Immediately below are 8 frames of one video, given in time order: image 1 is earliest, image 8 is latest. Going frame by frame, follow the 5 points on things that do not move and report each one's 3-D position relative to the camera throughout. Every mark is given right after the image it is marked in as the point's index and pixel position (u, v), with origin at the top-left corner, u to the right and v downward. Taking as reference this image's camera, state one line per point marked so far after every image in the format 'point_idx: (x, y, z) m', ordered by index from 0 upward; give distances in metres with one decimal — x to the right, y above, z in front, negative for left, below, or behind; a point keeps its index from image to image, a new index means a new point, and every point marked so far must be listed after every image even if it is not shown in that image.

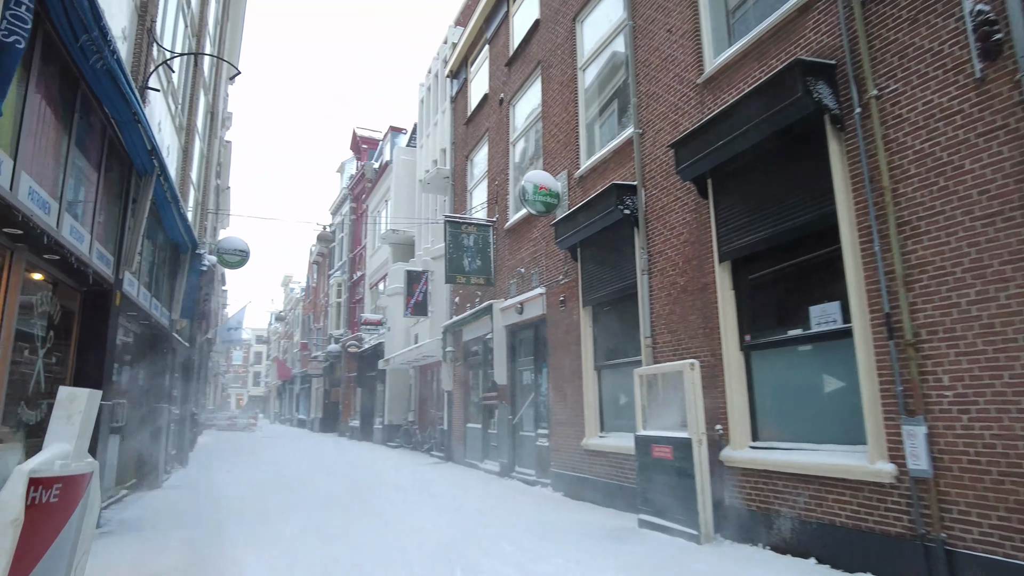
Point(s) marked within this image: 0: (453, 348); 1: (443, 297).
0: (-1.3, -1.4, +14.2) m
1: (-1.7, -0.2, +15.4) m
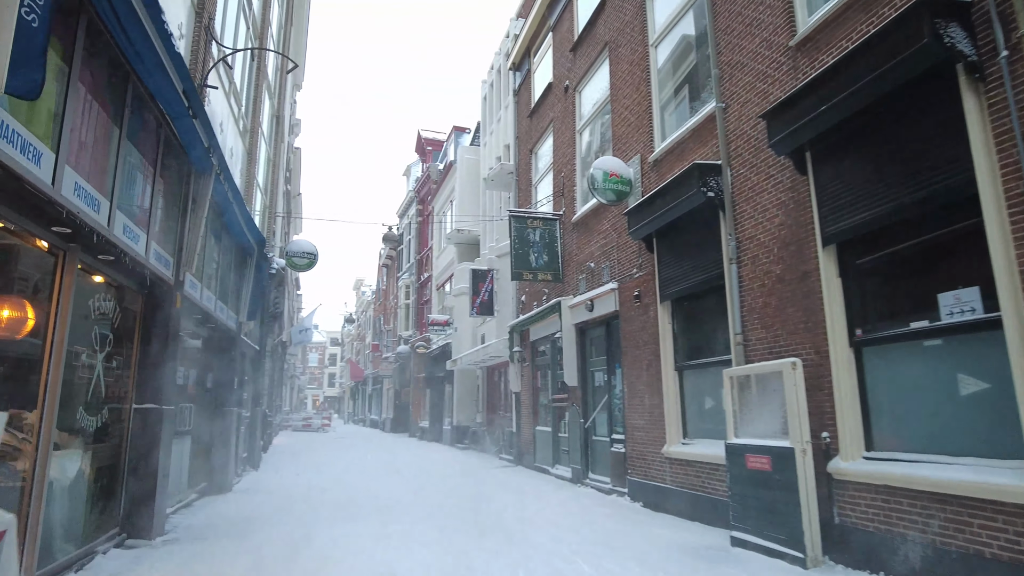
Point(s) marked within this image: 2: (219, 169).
0: (+0.2, -1.3, +13.8) m
1: (-0.1, -0.2, +15.0) m
2: (-3.2, +1.3, +6.9) m
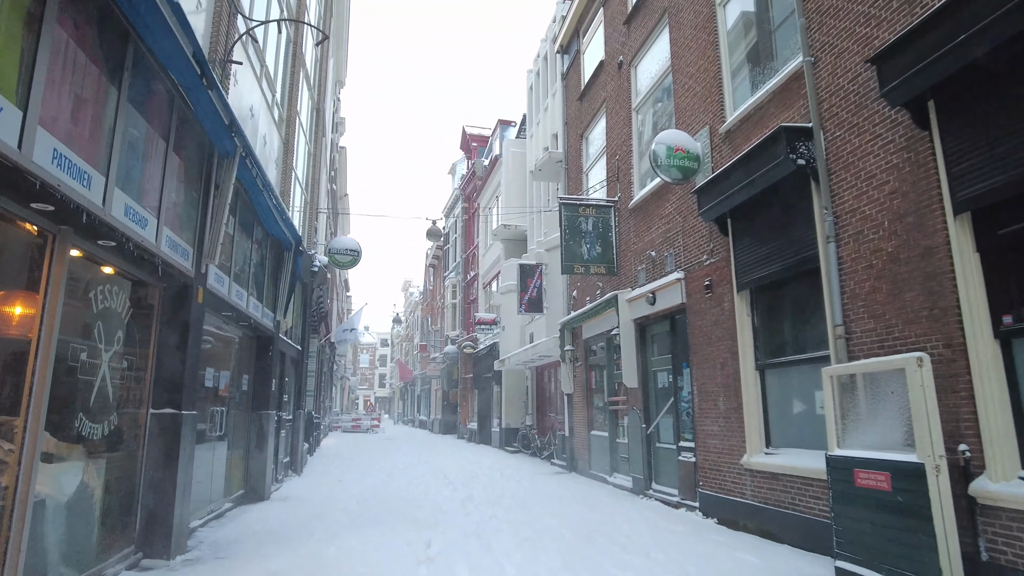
0: (+1.2, -1.2, +12.9) m
1: (+1.0, -0.1, +14.2) m
2: (-2.7, +1.3, +6.4) m
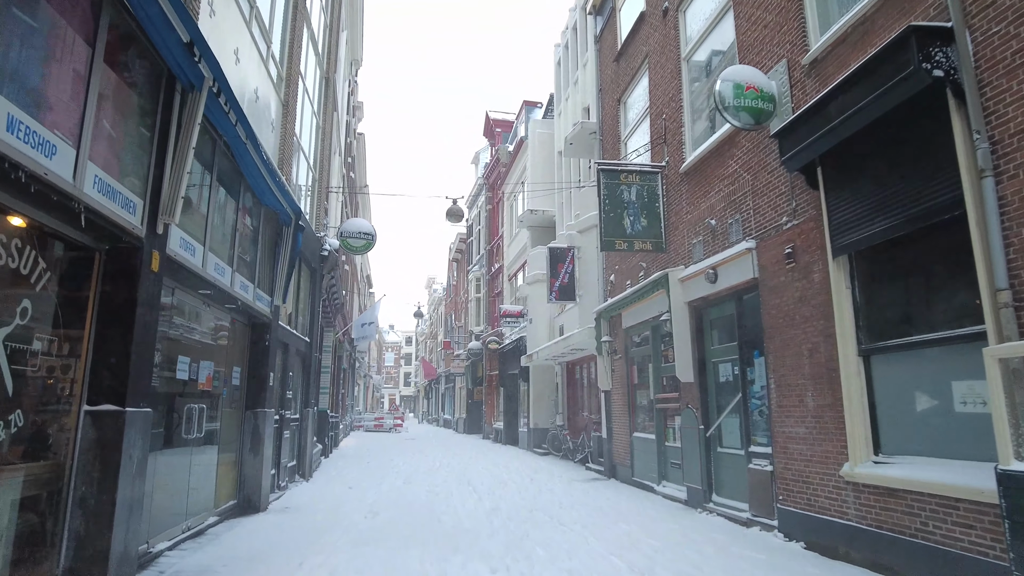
0: (+1.8, -0.9, +11.5) m
1: (+1.6, +0.2, +12.8) m
2: (-2.4, +1.6, +5.1) m
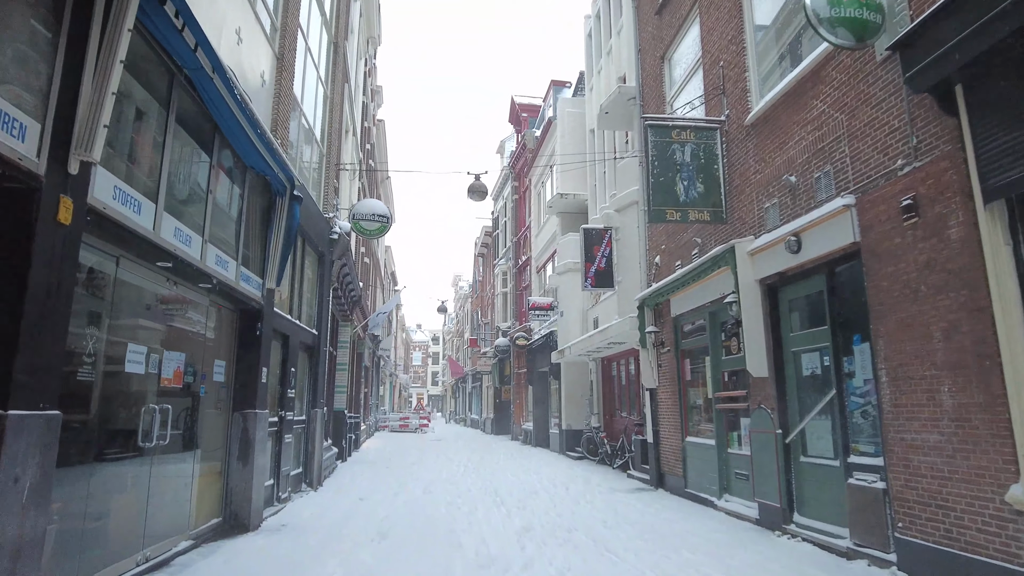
0: (+2.3, -0.6, +10.1) m
1: (+2.2, +0.5, +11.3) m
2: (-2.2, +1.8, +3.9) m
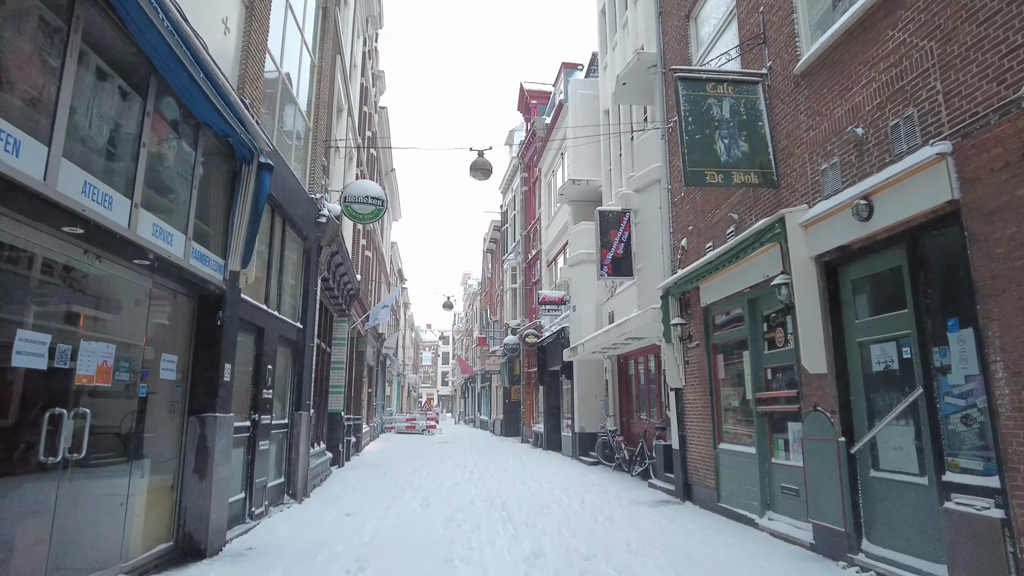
0: (+2.4, -0.4, +8.9) m
1: (+2.3, +0.7, +10.2) m
2: (-2.2, +2.0, +2.8) m
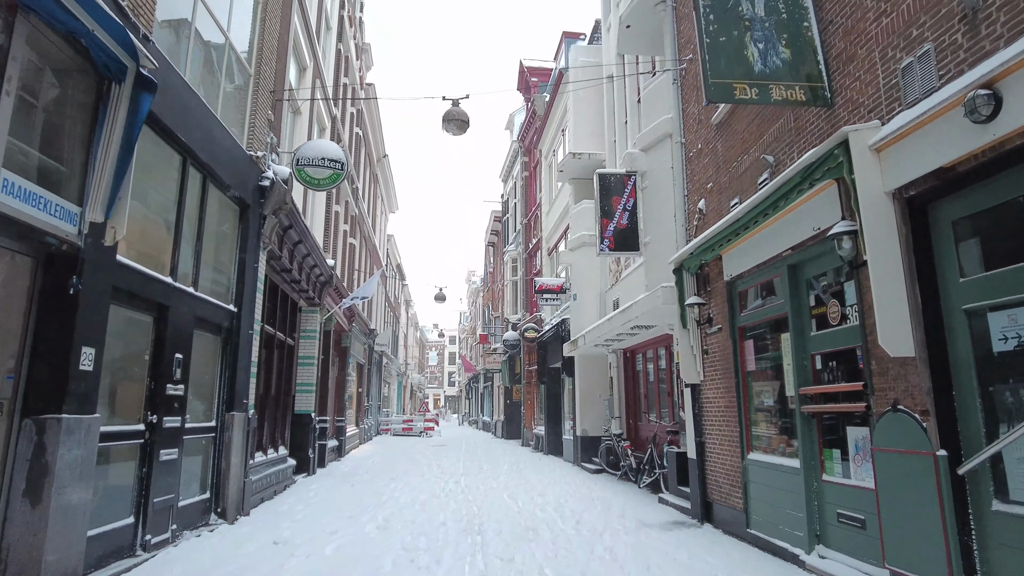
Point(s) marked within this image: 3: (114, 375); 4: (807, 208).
0: (+2.1, -0.1, +7.2) m
1: (+2.0, +1.0, +8.5) m
2: (-2.6, +2.3, +1.2) m
3: (-3.2, -0.7, +5.3) m
4: (+2.3, +0.6, +5.0) m
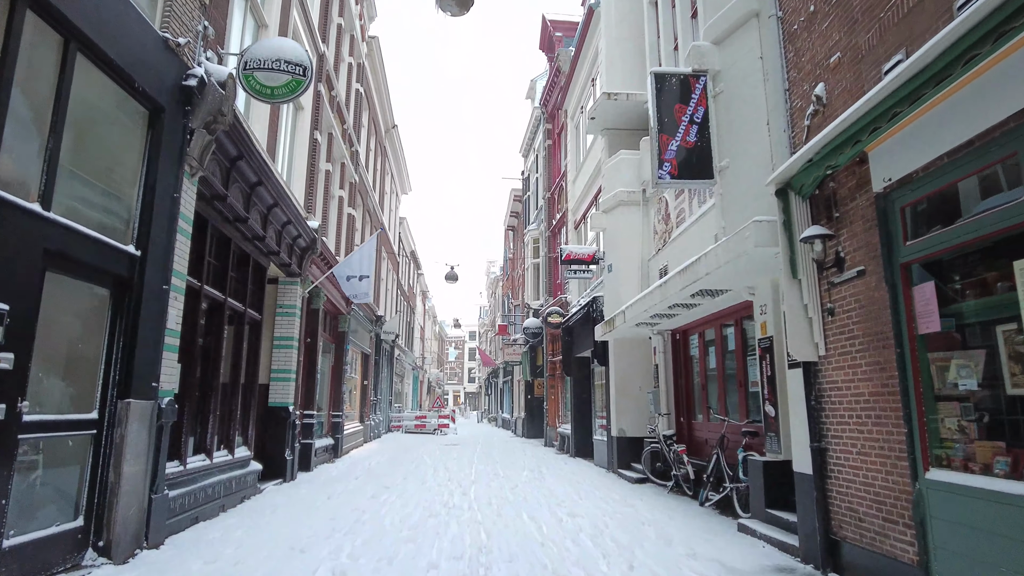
0: (+2.3, +0.4, +4.7) m
1: (+2.2, +1.6, +6.0) m
2: (-2.6, +2.9, -1.2) m
3: (-3.1, -0.2, +3.0) m
4: (+2.3, +1.2, +2.4) m
